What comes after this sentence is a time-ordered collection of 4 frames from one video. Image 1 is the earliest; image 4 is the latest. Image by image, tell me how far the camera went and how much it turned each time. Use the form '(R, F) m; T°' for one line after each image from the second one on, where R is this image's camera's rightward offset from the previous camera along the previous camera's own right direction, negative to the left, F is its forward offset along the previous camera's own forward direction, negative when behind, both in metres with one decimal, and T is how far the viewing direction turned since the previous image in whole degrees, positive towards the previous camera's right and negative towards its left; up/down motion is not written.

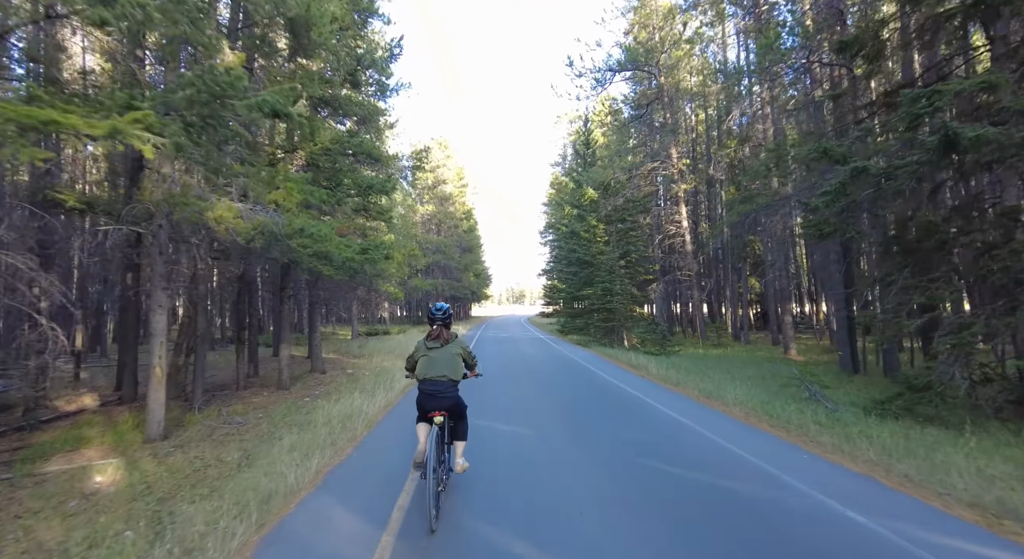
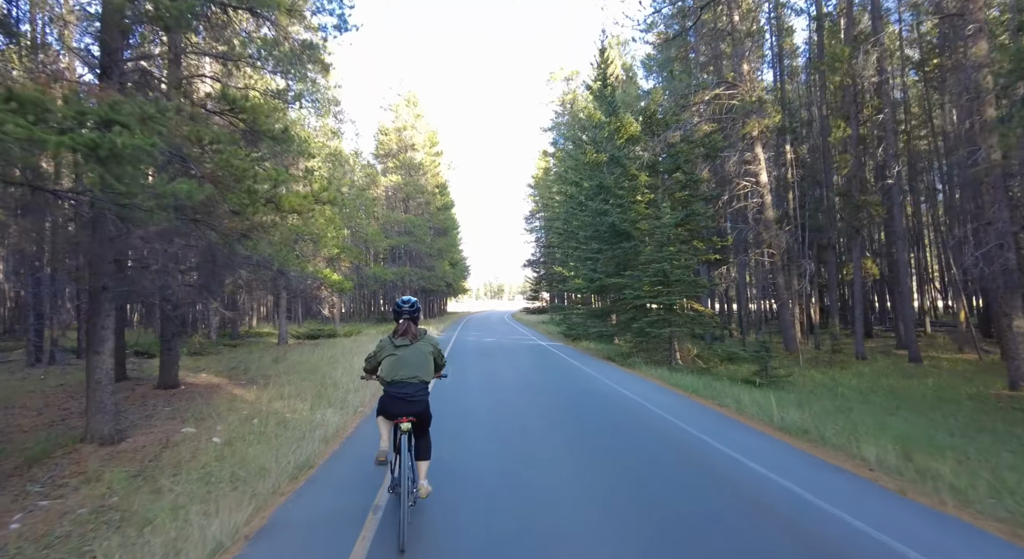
(-0.5, +8.3) m; +3°
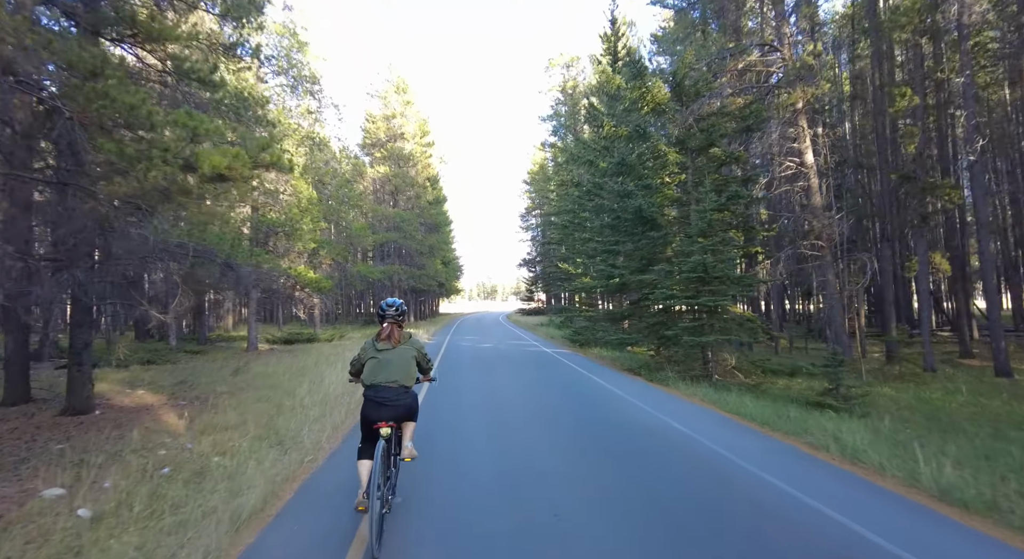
(-0.3, +2.6) m; +1°
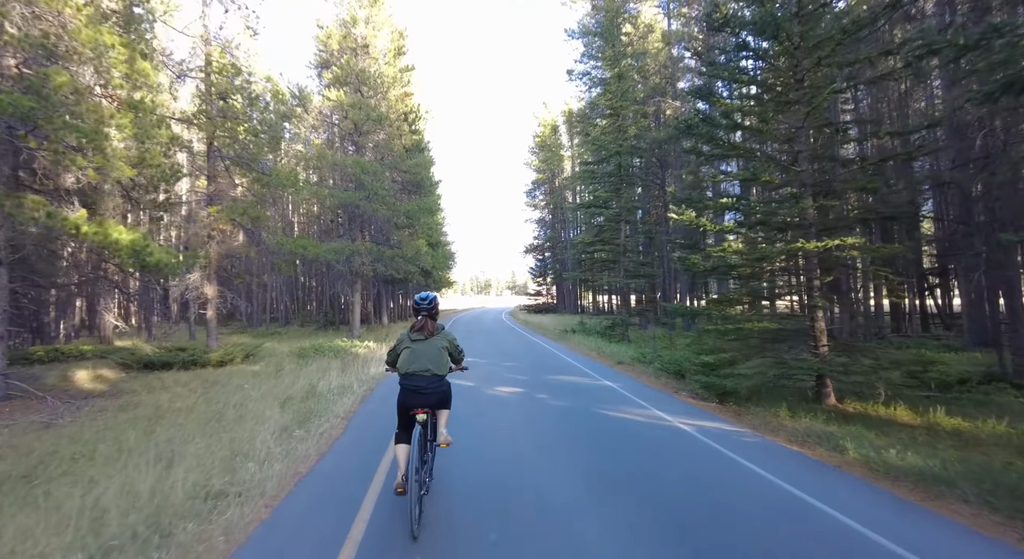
(-1.2, +11.9) m; +1°
